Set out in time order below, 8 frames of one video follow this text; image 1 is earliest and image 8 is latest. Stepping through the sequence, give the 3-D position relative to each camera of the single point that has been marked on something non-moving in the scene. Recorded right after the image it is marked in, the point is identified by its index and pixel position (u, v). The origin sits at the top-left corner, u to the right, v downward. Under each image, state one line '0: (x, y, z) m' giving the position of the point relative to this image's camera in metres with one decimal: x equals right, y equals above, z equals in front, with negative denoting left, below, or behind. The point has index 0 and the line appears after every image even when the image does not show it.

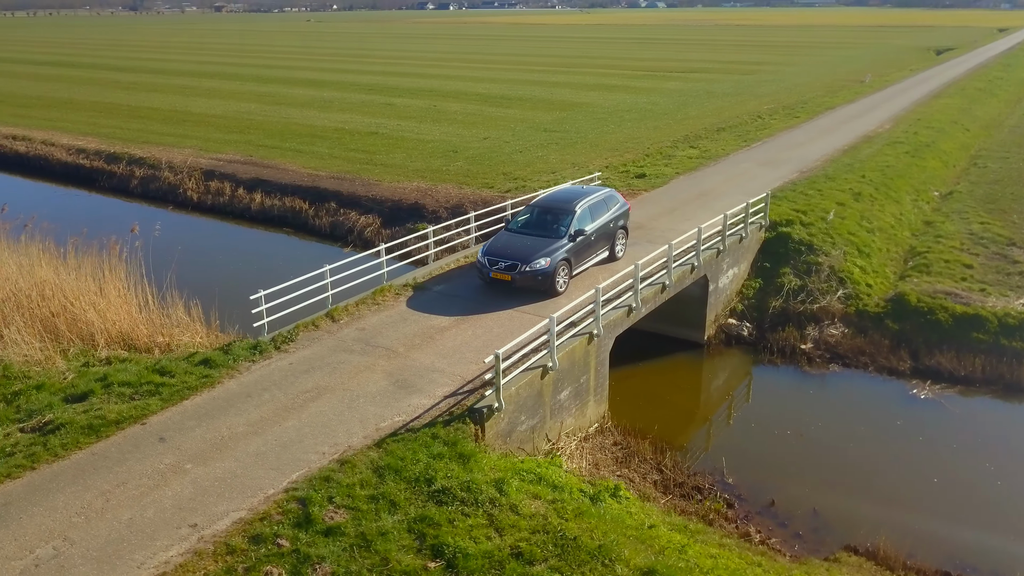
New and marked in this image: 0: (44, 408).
0: (-6.5, -1.7, +11.1) m
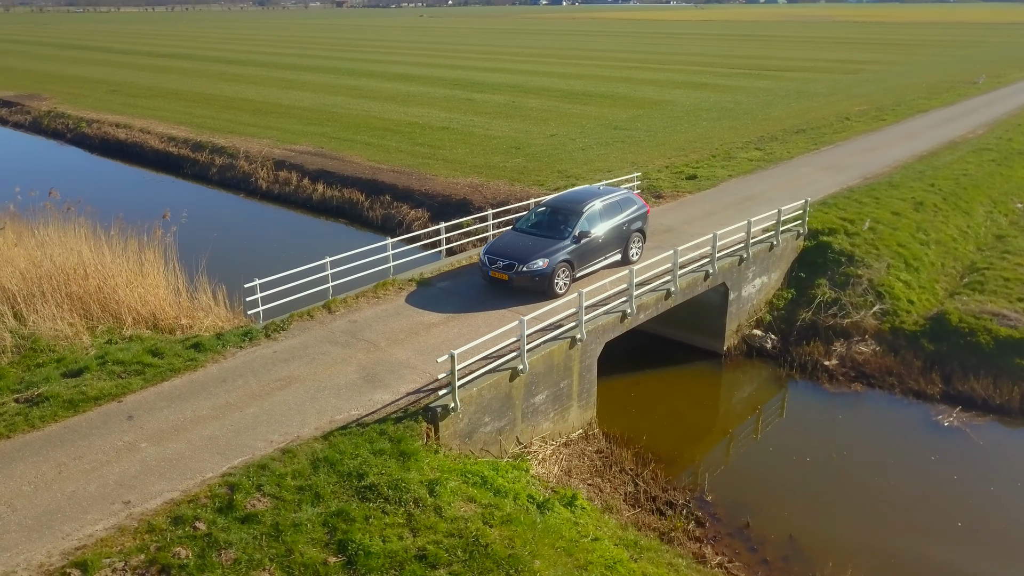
0: (-7.0, -1.4, +11.9) m
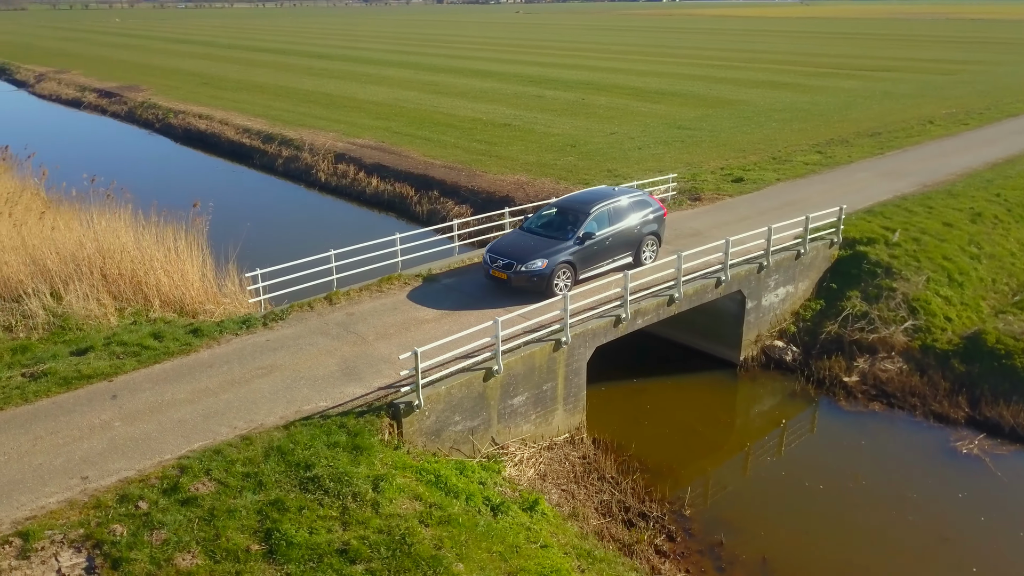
0: (-7.2, -1.1, +12.6) m
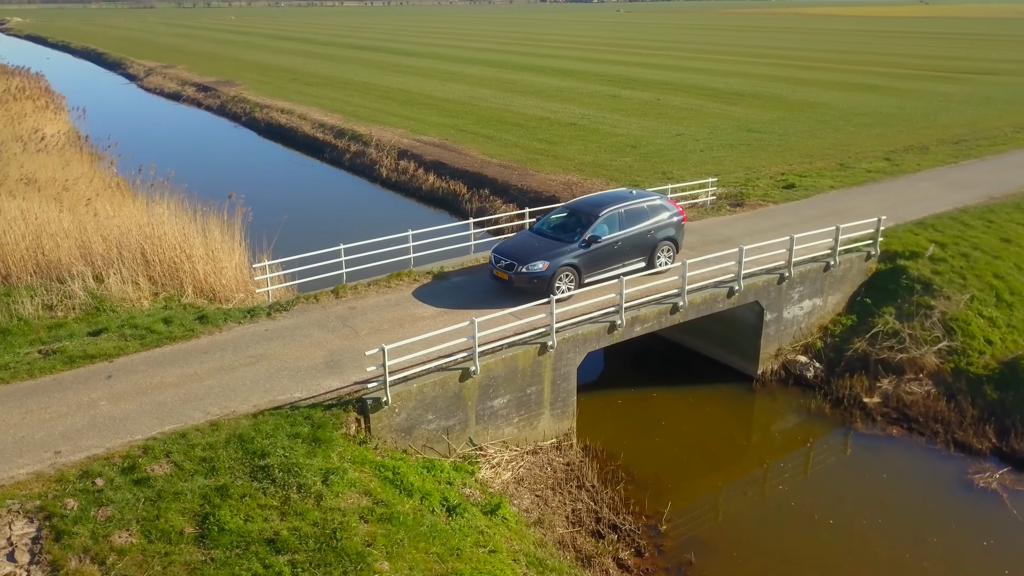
0: (-7.3, -0.8, +13.3) m
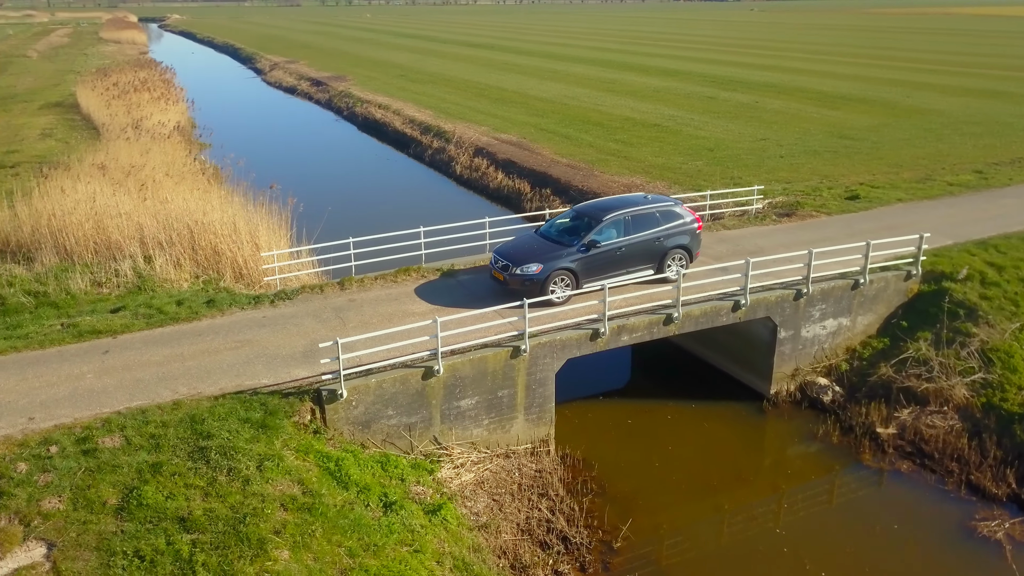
0: (-7.4, -0.4, +14.3) m
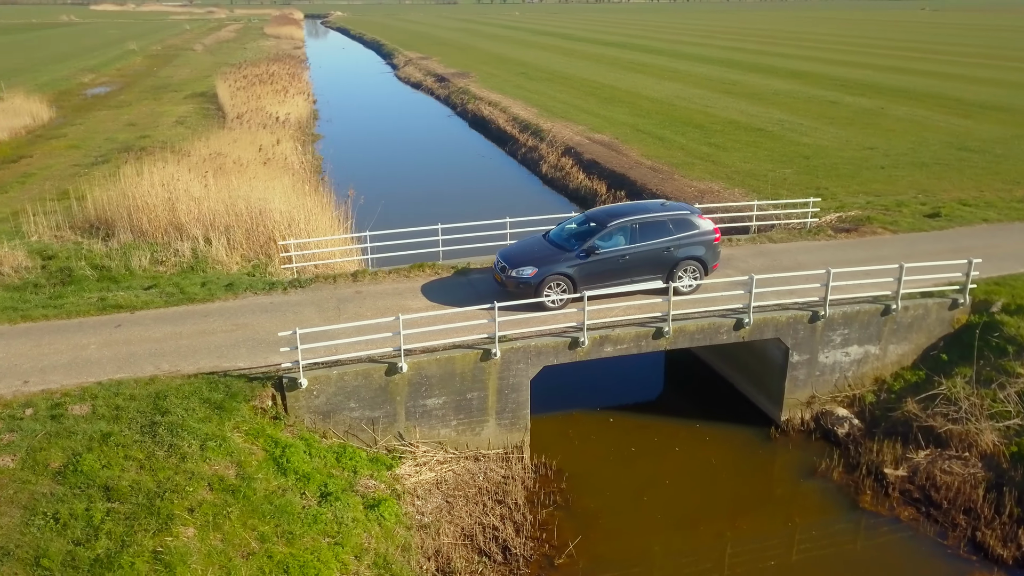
0: (-7.3, 0.0, +15.4) m
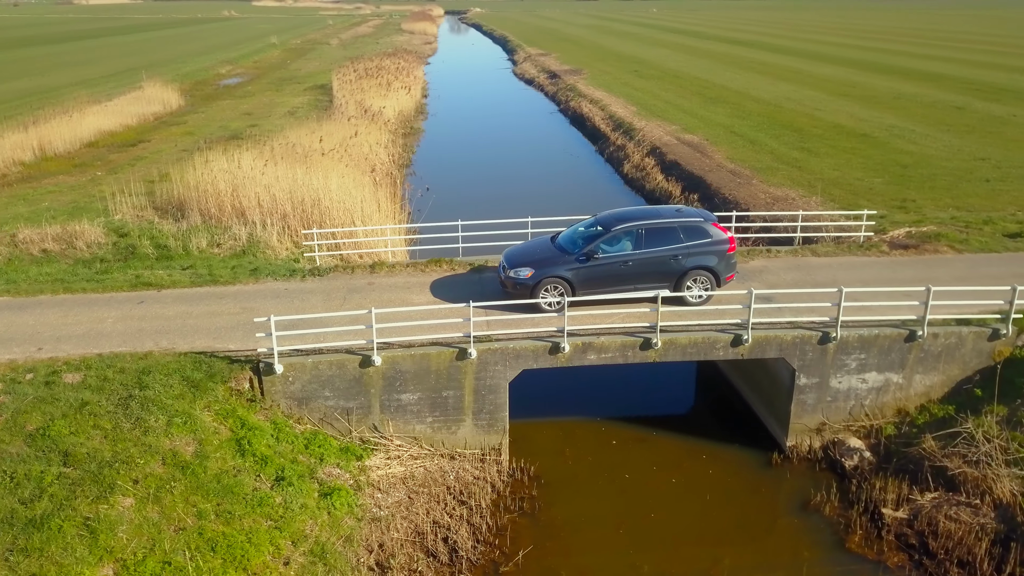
0: (-6.9, +0.4, +16.3) m
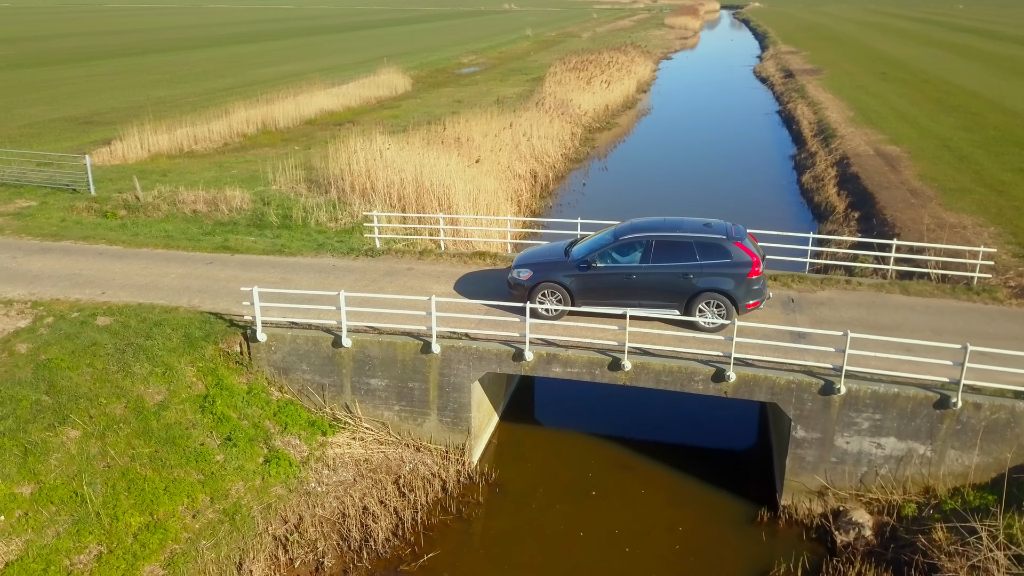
0: (-5.4, +1.1, +17.8) m
